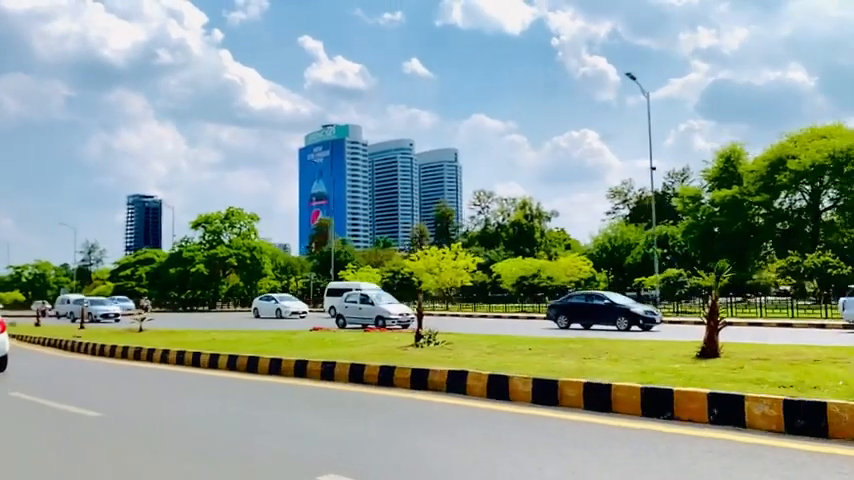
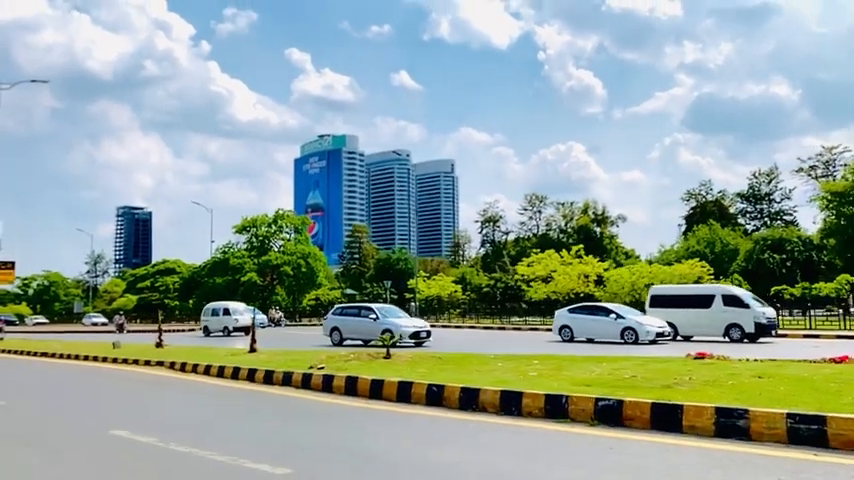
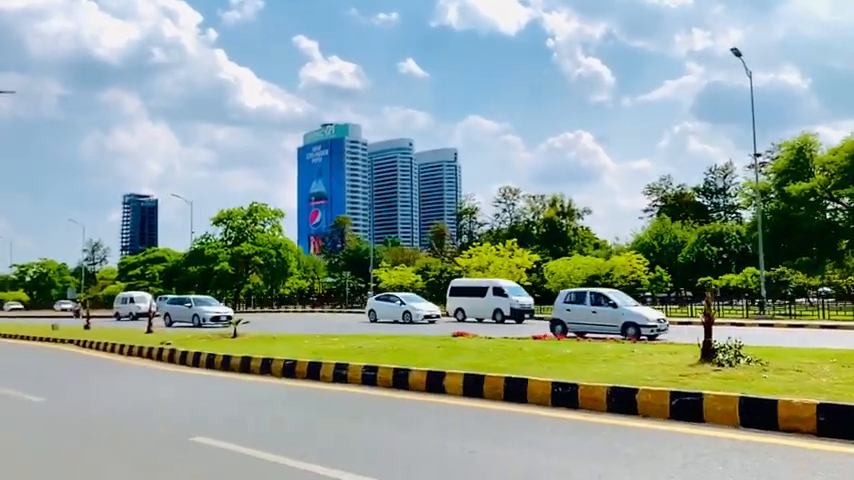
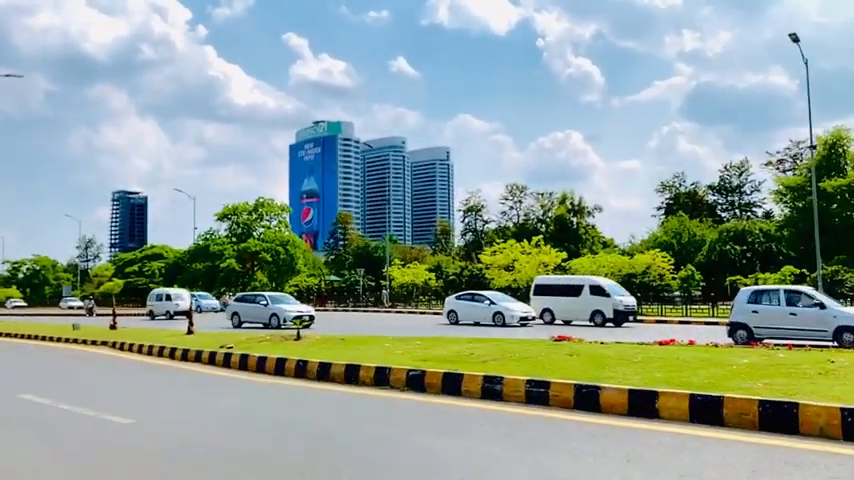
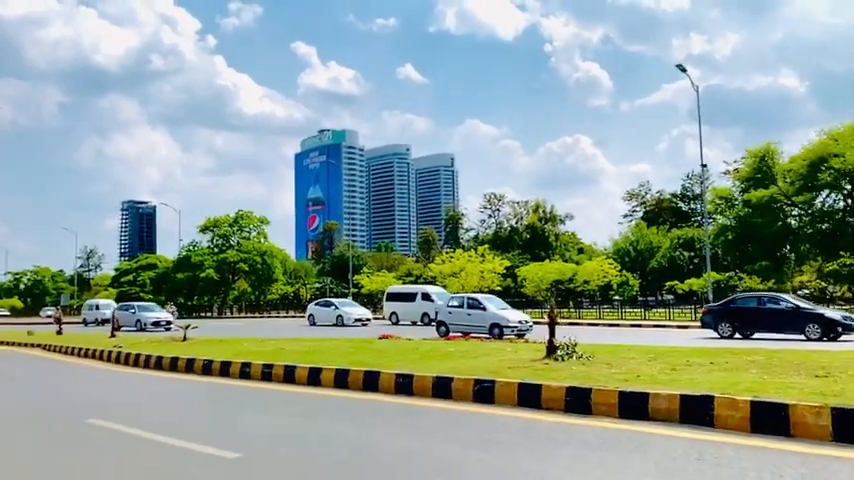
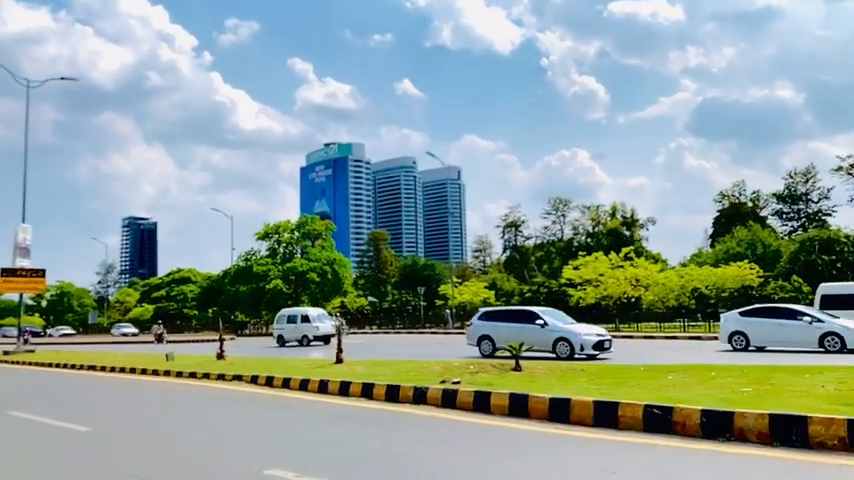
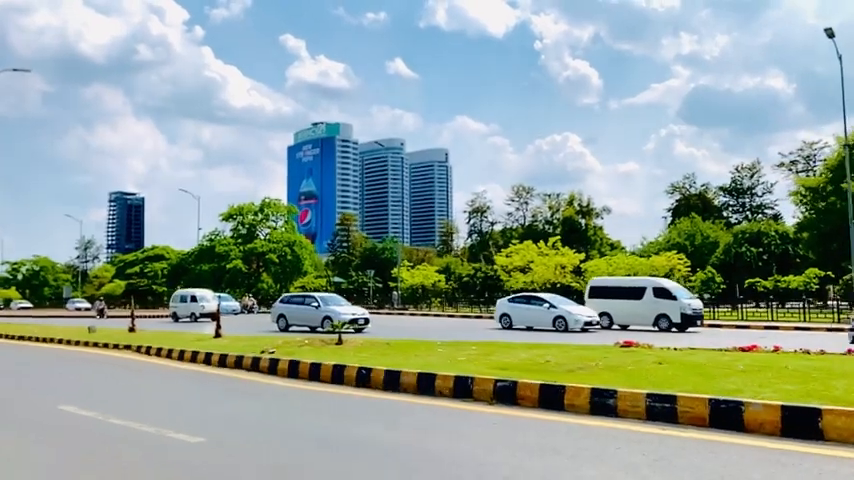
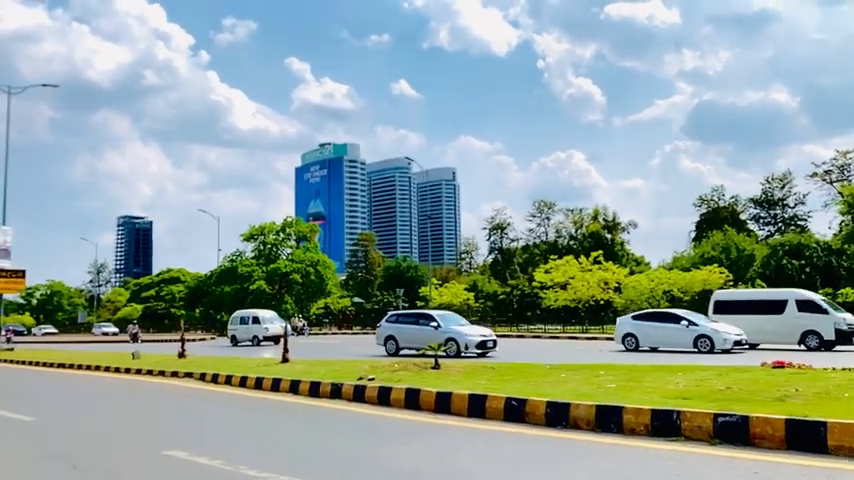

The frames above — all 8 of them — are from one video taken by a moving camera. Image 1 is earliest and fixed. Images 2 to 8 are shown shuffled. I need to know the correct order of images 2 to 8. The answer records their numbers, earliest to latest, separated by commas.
5, 3, 4, 7, 2, 8, 6
